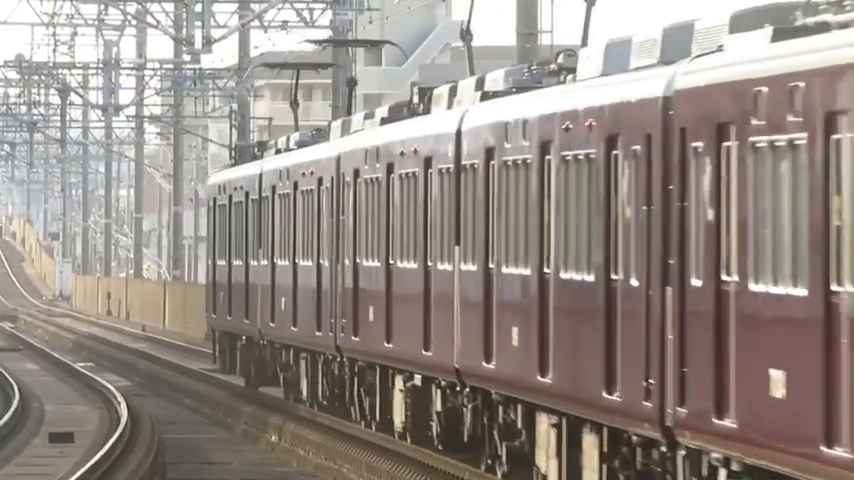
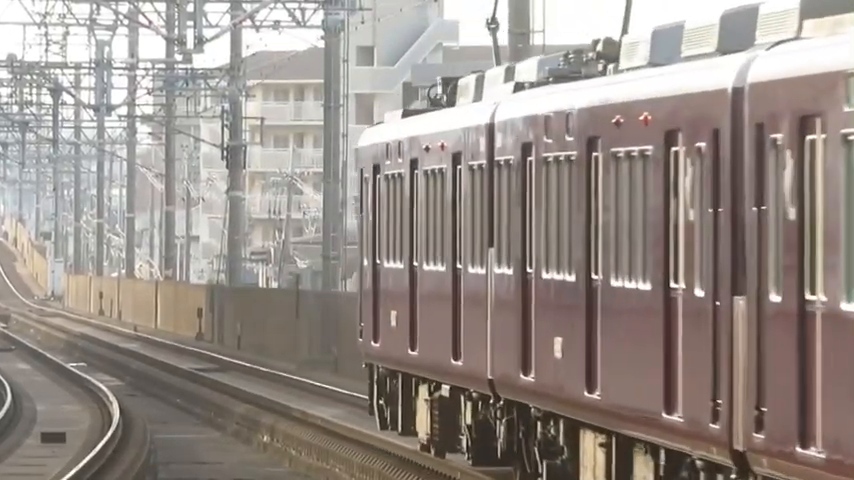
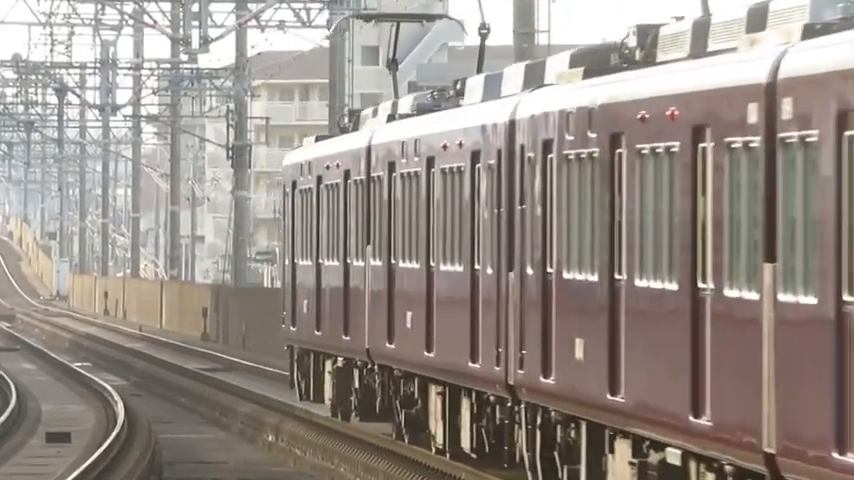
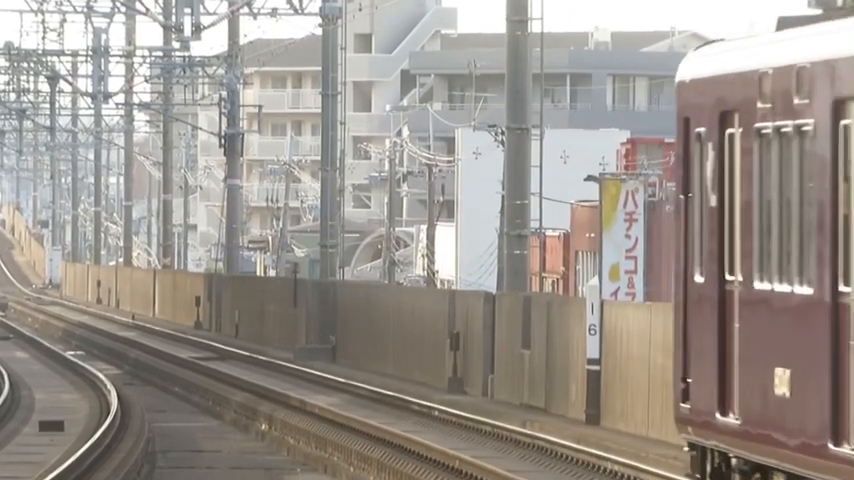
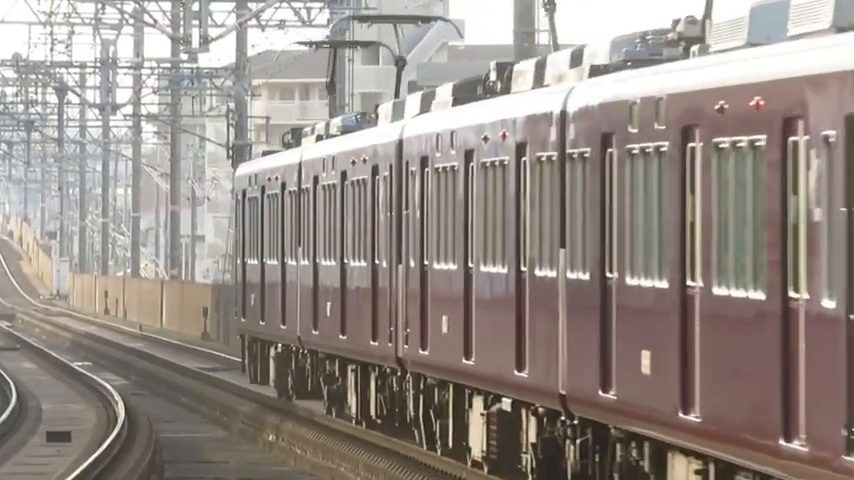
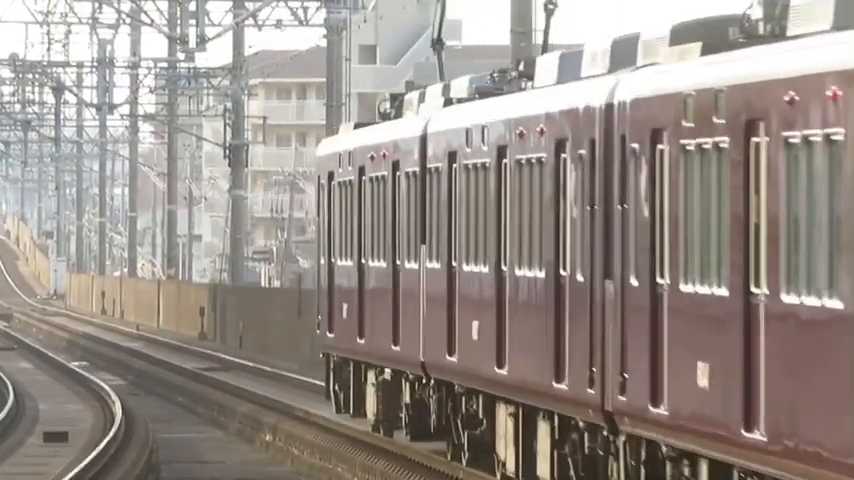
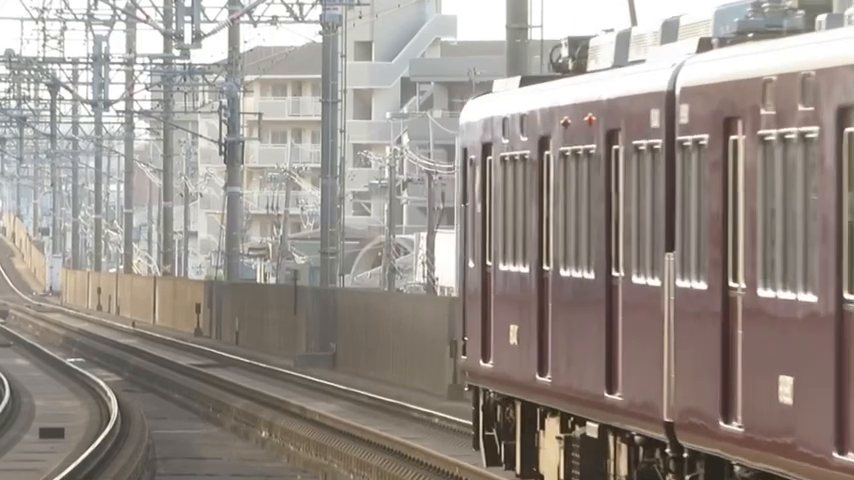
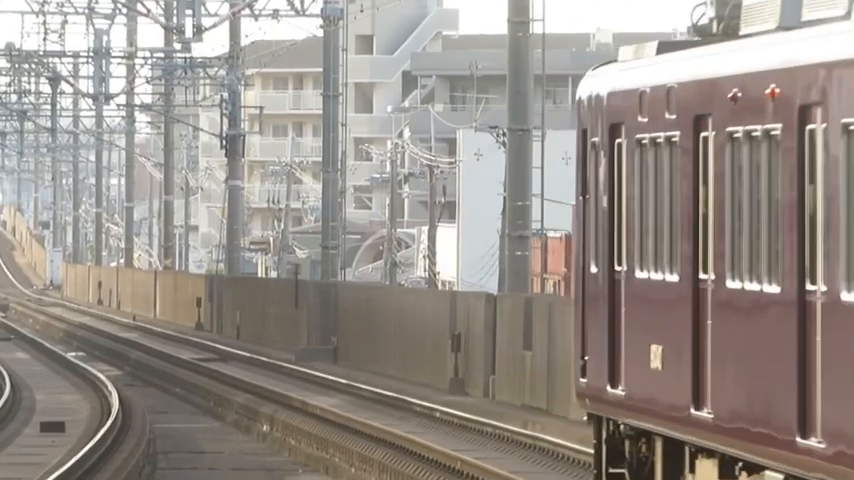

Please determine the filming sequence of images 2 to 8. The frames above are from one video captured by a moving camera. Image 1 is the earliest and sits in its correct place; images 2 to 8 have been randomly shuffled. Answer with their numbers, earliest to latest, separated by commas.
5, 3, 6, 2, 7, 8, 4
